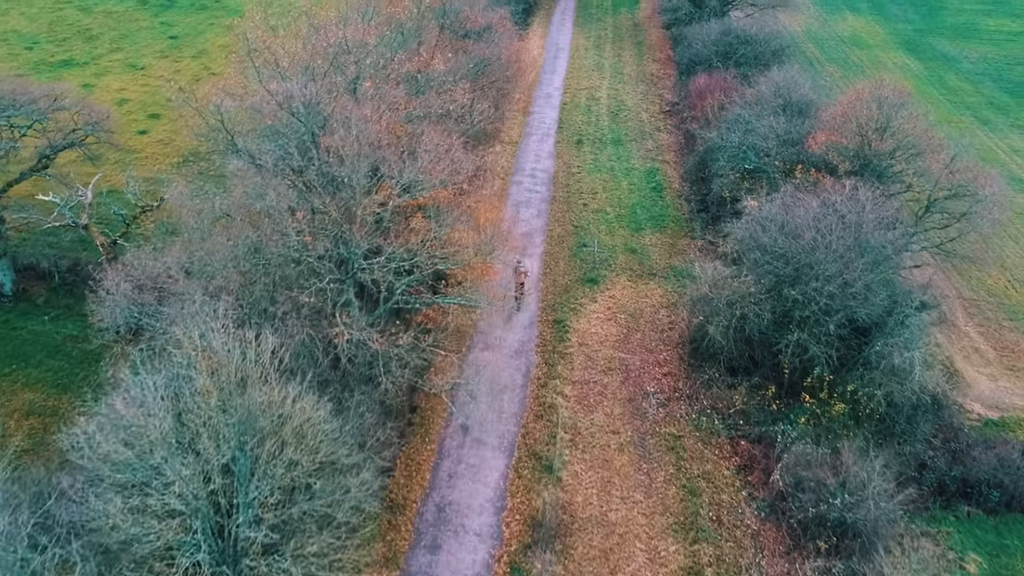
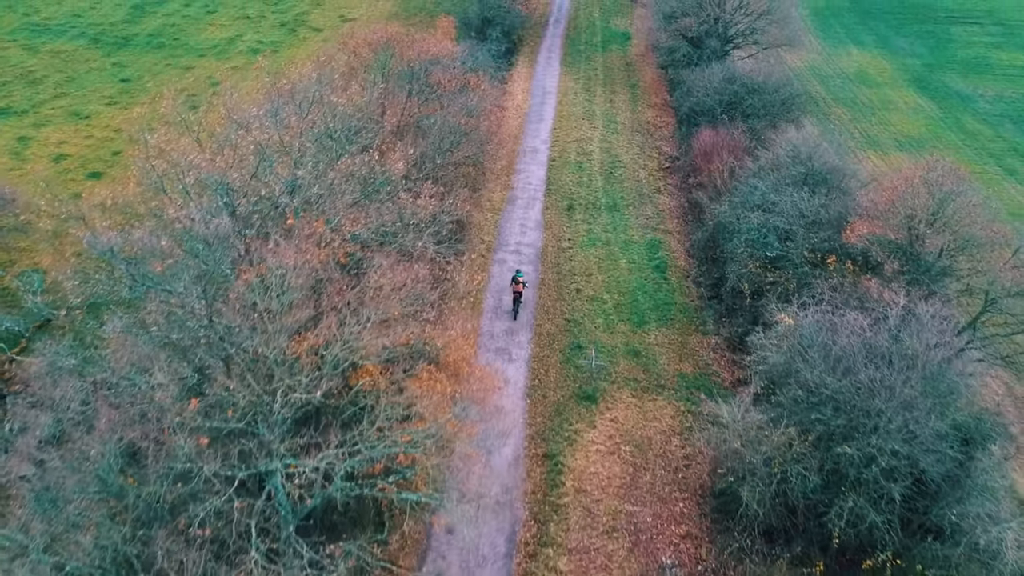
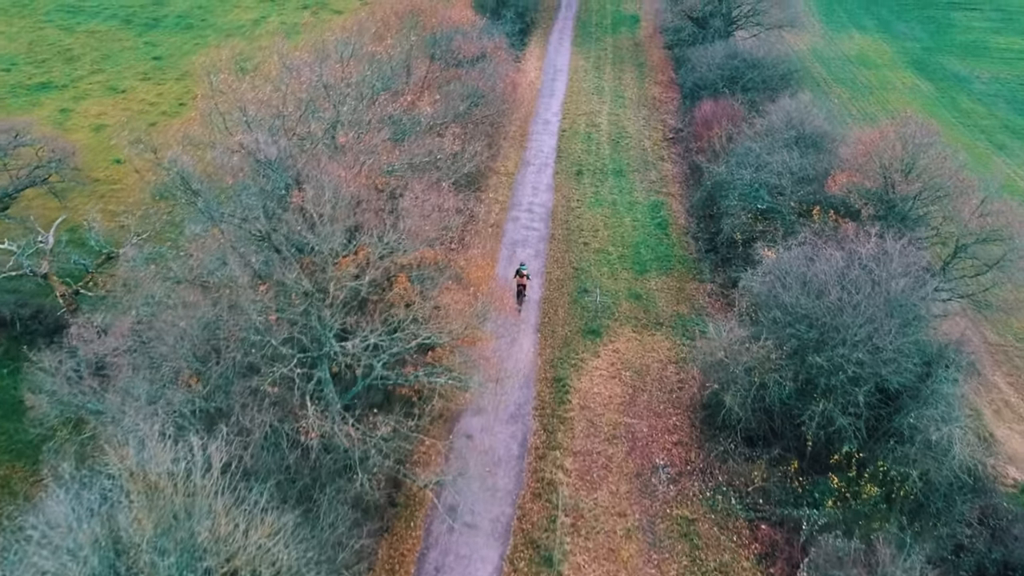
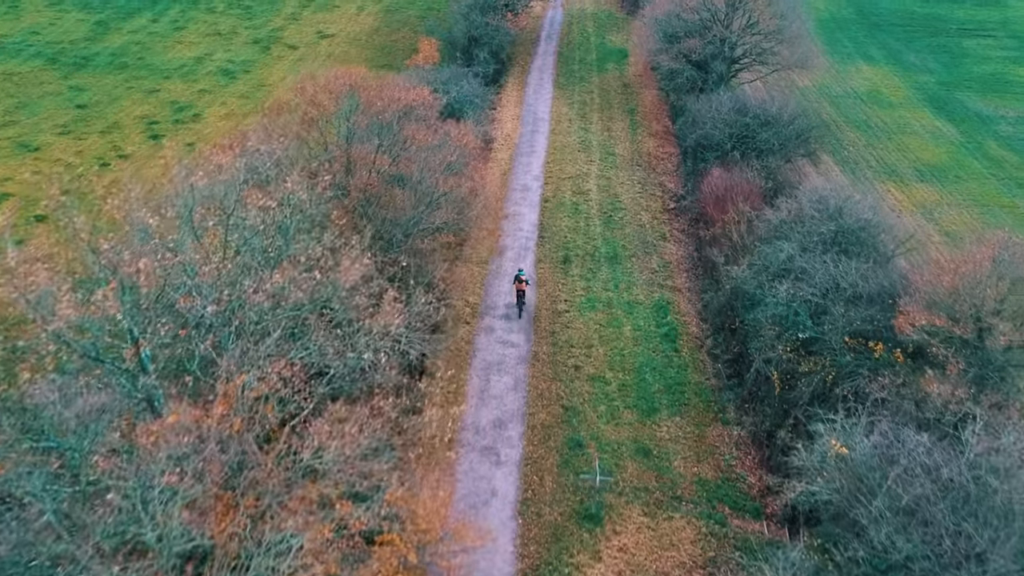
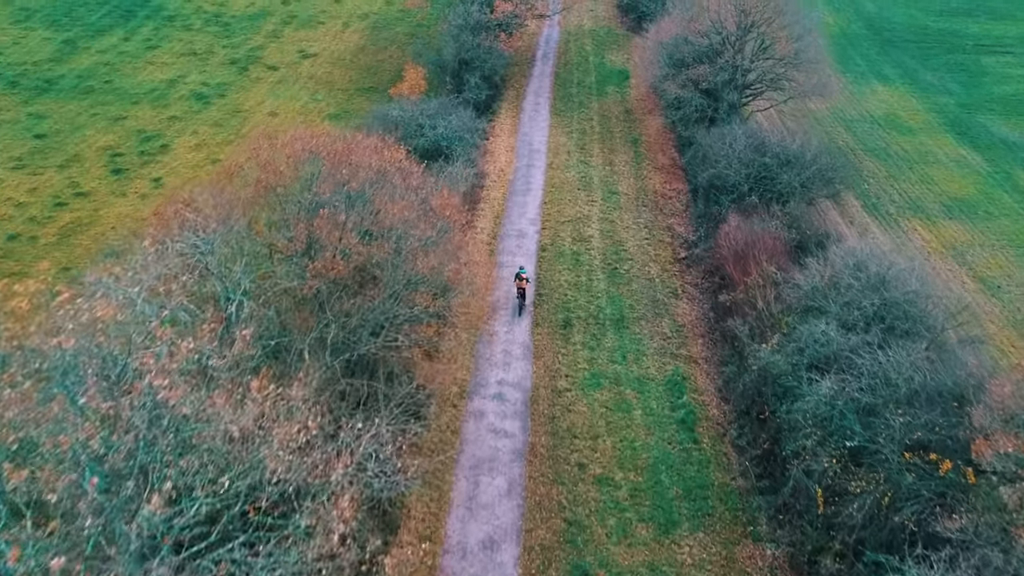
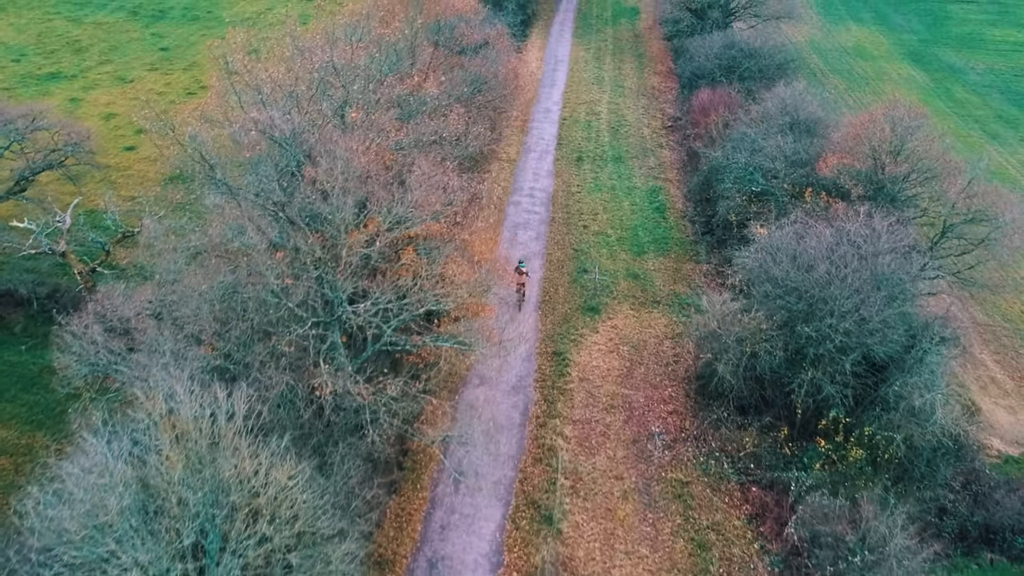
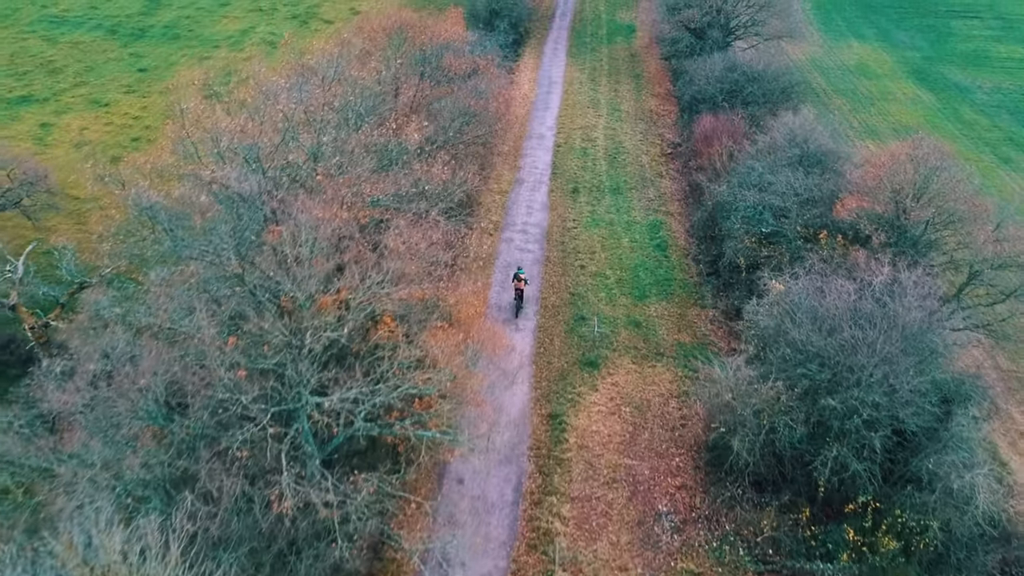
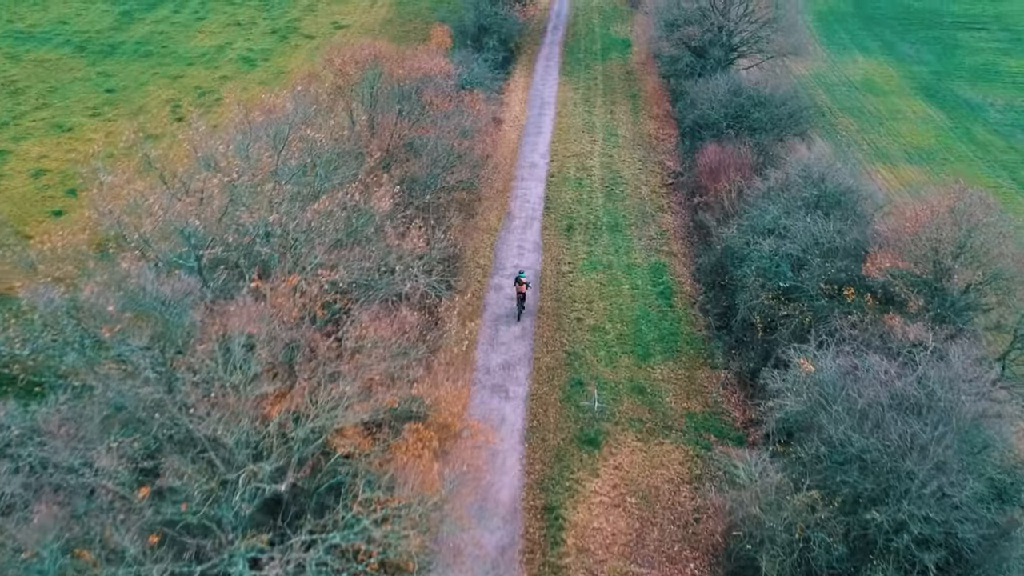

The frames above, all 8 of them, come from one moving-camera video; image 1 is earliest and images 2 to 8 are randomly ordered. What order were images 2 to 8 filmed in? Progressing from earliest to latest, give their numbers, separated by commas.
6, 3, 7, 2, 8, 4, 5
